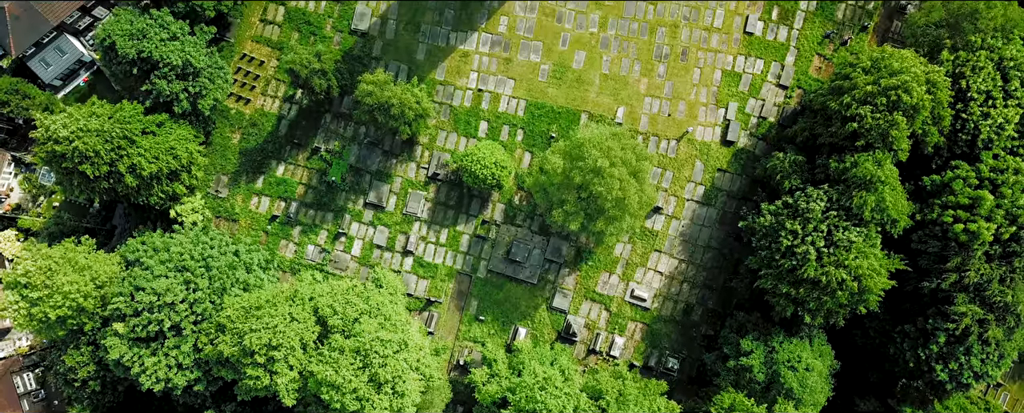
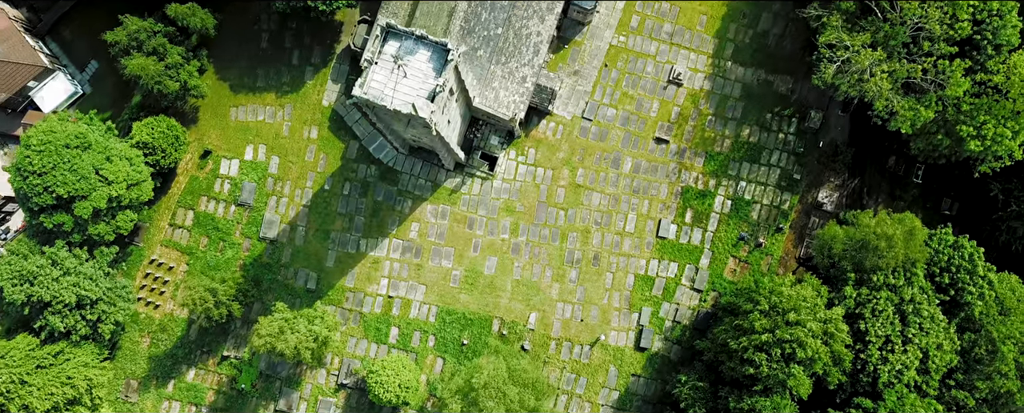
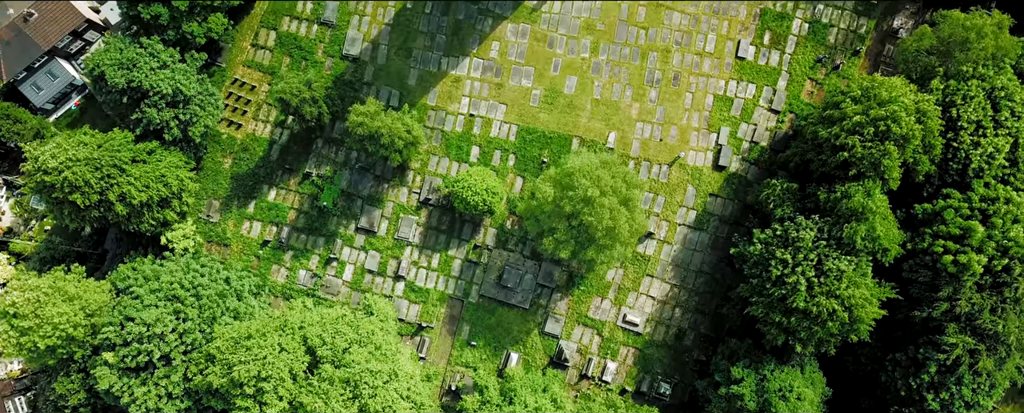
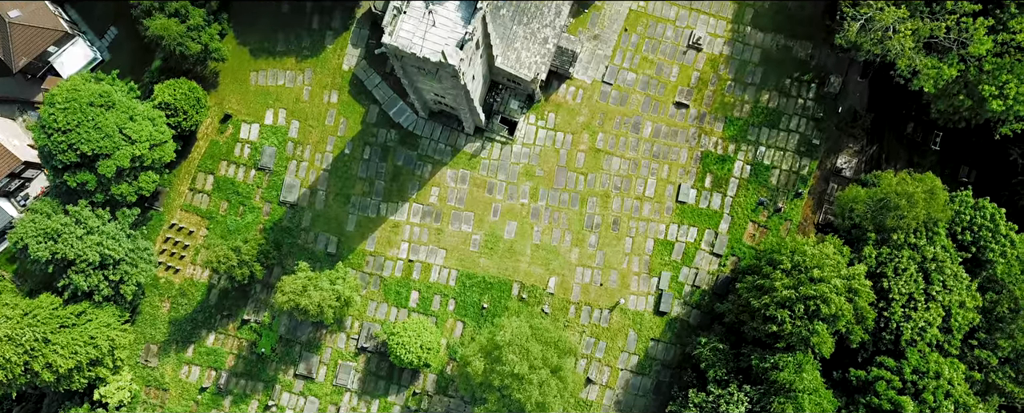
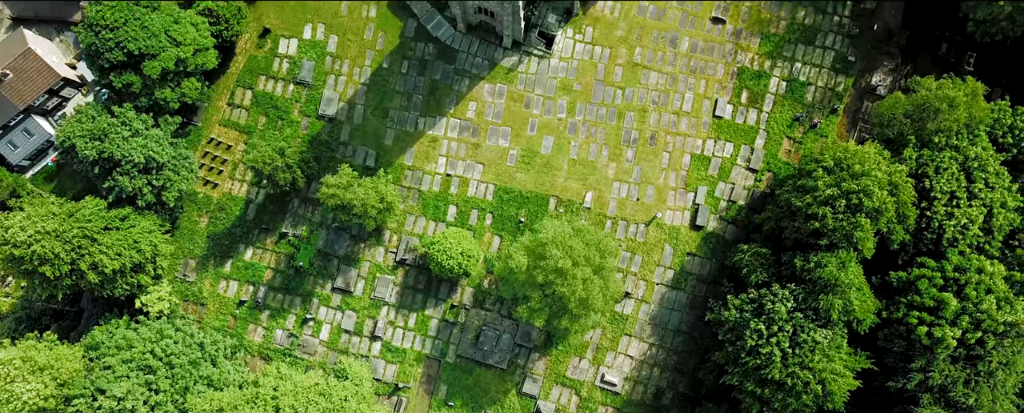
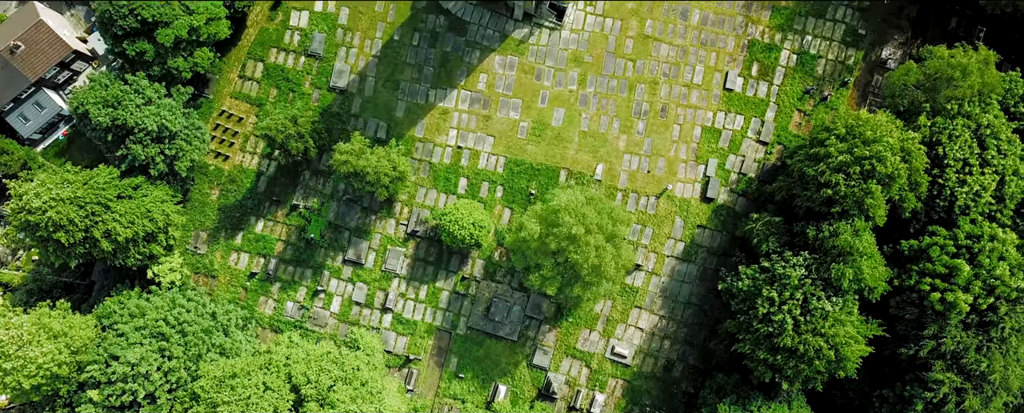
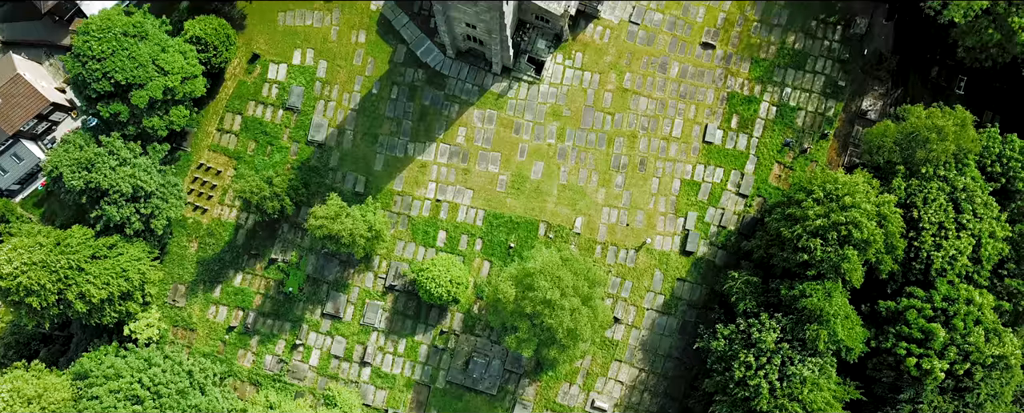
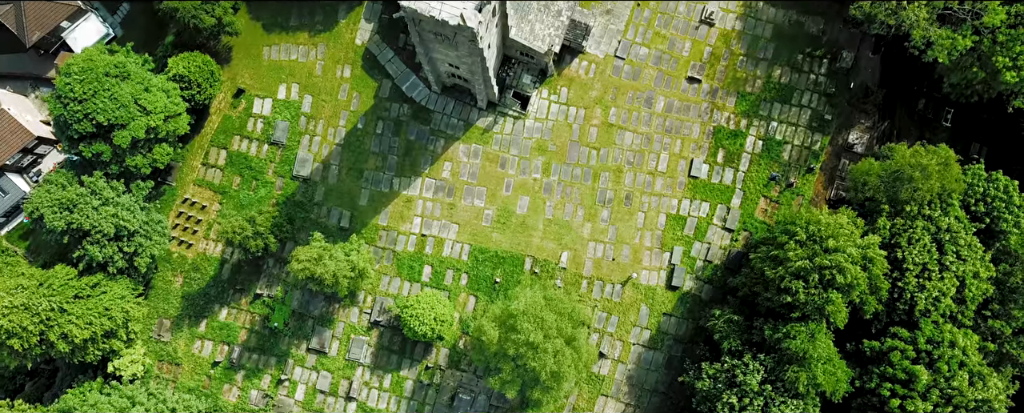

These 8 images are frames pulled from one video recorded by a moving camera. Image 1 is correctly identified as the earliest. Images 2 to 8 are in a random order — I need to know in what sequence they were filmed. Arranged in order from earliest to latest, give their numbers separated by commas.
3, 6, 5, 7, 8, 4, 2
